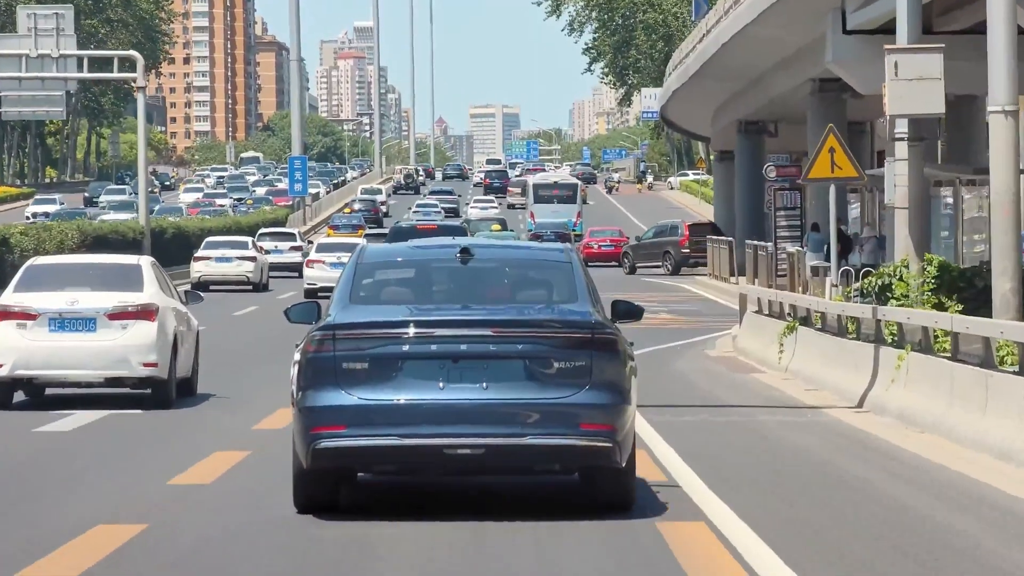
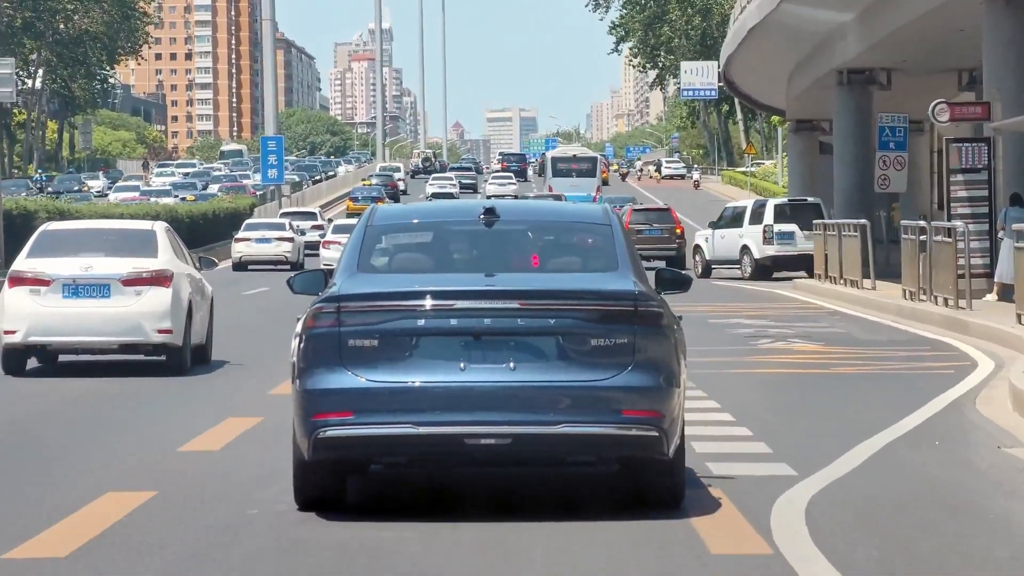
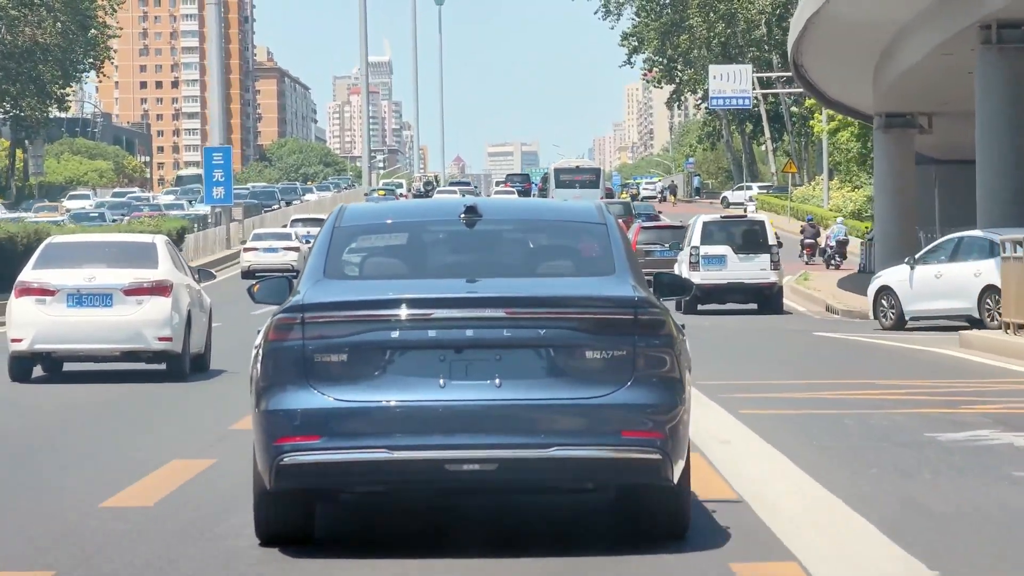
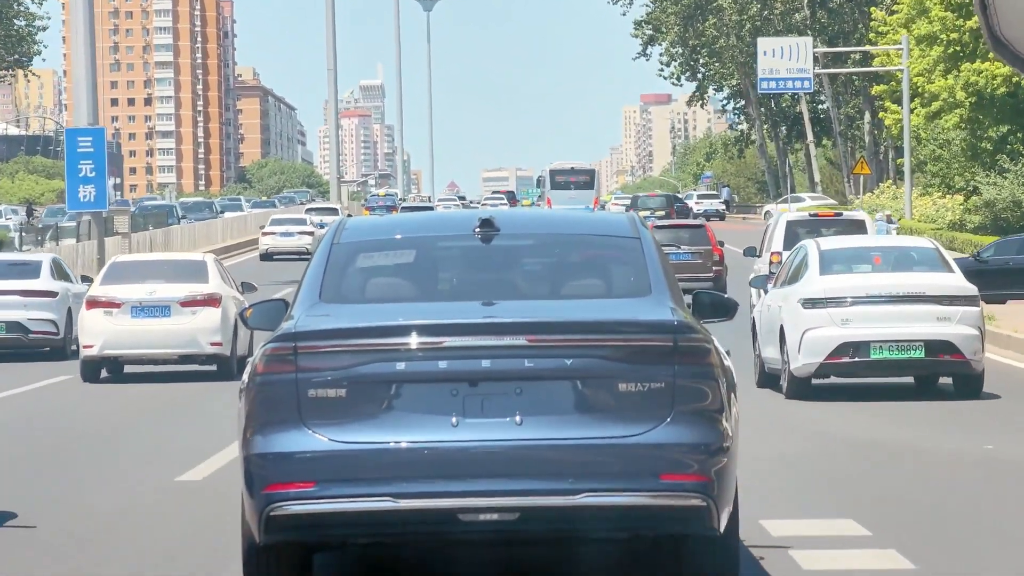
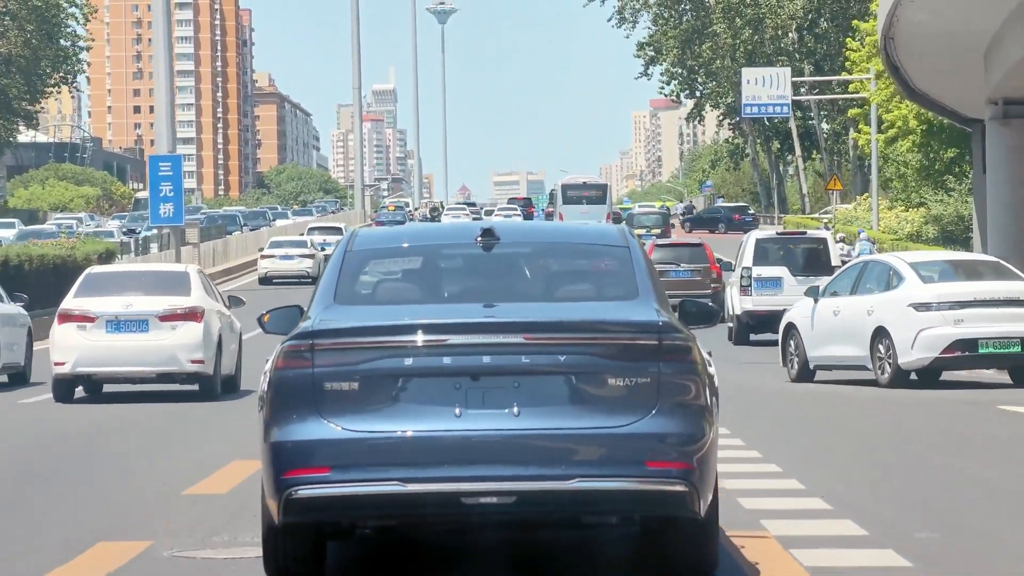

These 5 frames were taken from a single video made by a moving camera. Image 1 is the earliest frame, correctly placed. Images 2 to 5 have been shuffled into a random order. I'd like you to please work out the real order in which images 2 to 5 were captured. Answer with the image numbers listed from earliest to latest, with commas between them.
2, 3, 5, 4
